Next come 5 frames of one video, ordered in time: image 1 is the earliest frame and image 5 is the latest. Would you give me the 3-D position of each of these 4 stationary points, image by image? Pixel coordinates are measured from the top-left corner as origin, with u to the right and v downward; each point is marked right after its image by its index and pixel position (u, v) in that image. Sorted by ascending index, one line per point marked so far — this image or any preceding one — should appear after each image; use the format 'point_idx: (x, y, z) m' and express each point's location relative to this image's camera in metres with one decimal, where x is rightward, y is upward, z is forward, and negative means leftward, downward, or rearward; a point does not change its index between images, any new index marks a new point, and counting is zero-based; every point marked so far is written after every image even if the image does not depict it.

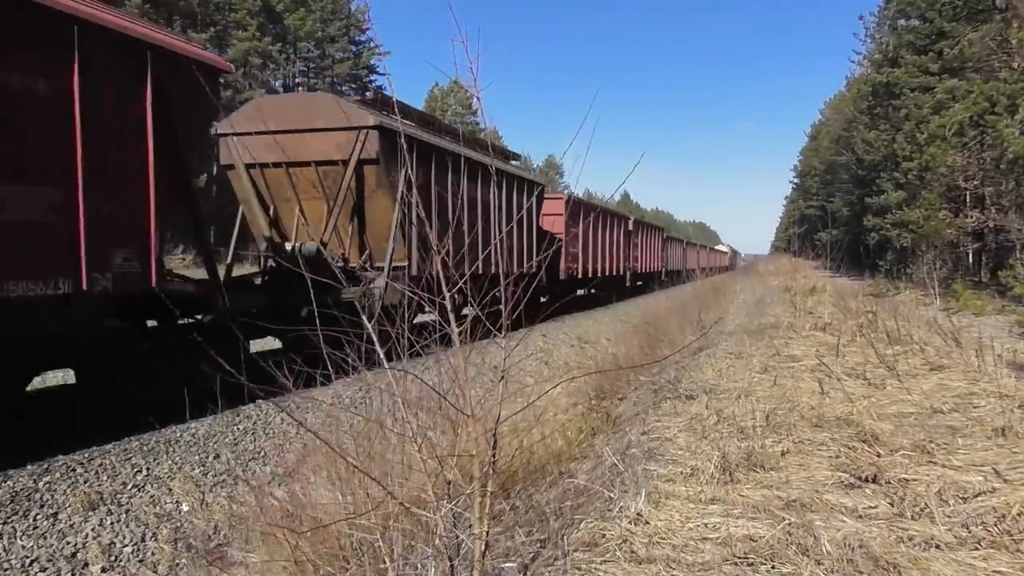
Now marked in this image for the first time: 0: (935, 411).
0: (+3.6, -1.0, +6.4) m
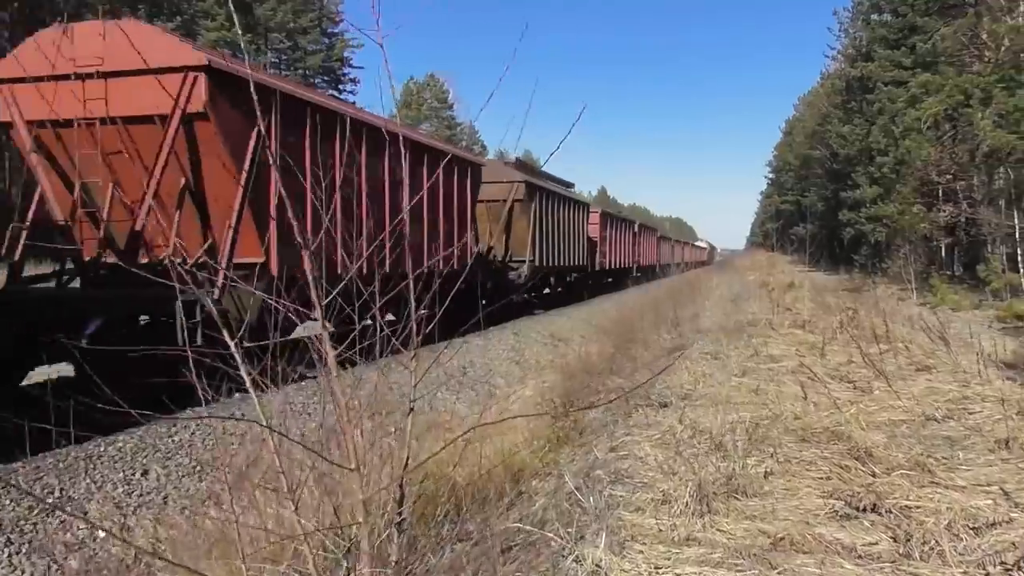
0: (+3.2, -1.0, +5.9) m
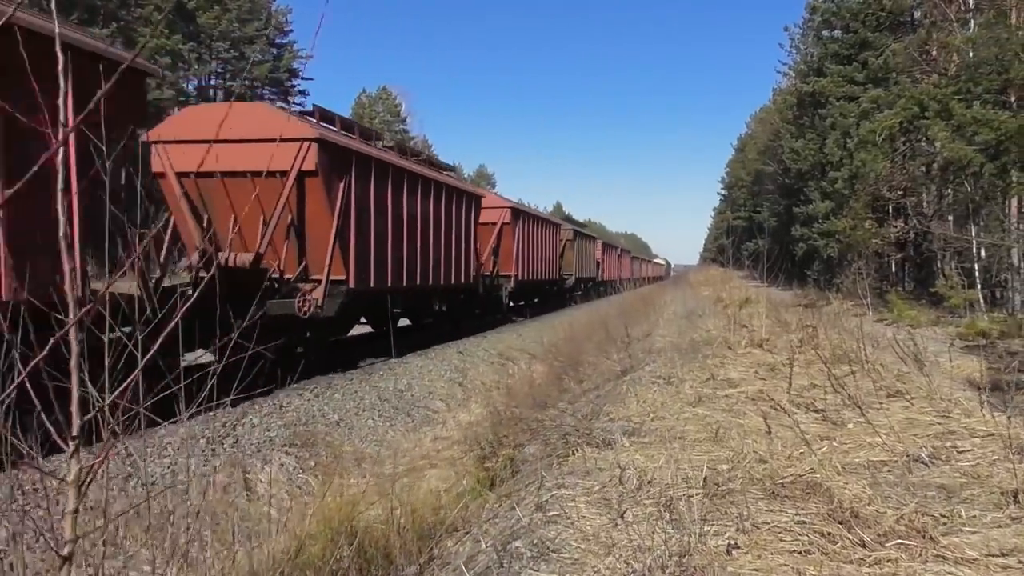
0: (+2.6, -1.1, +5.0) m
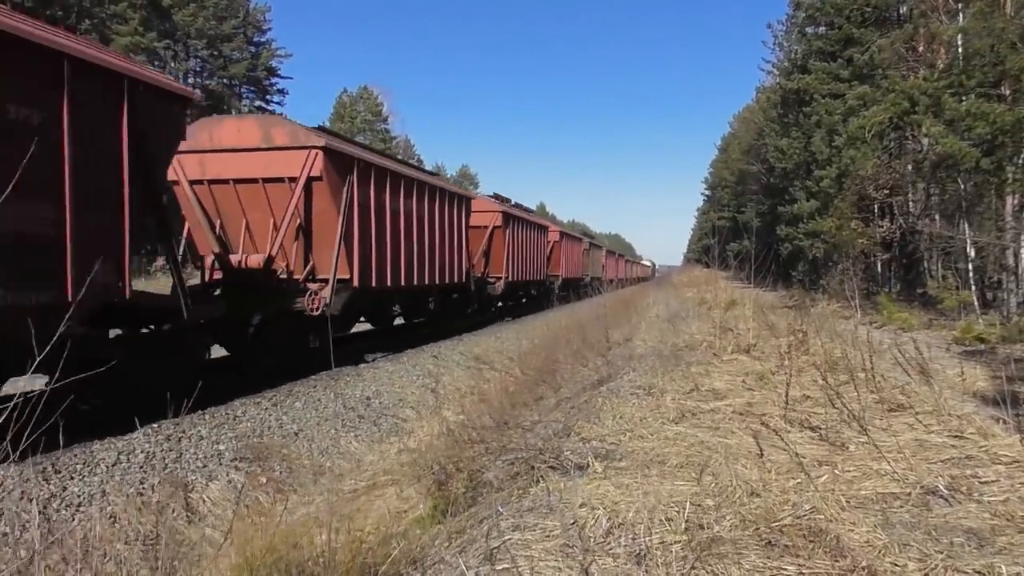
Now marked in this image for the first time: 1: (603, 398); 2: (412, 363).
0: (+2.4, -1.1, +4.3) m
1: (+0.9, -1.1, +7.9) m
2: (-1.9, -1.5, +14.8) m
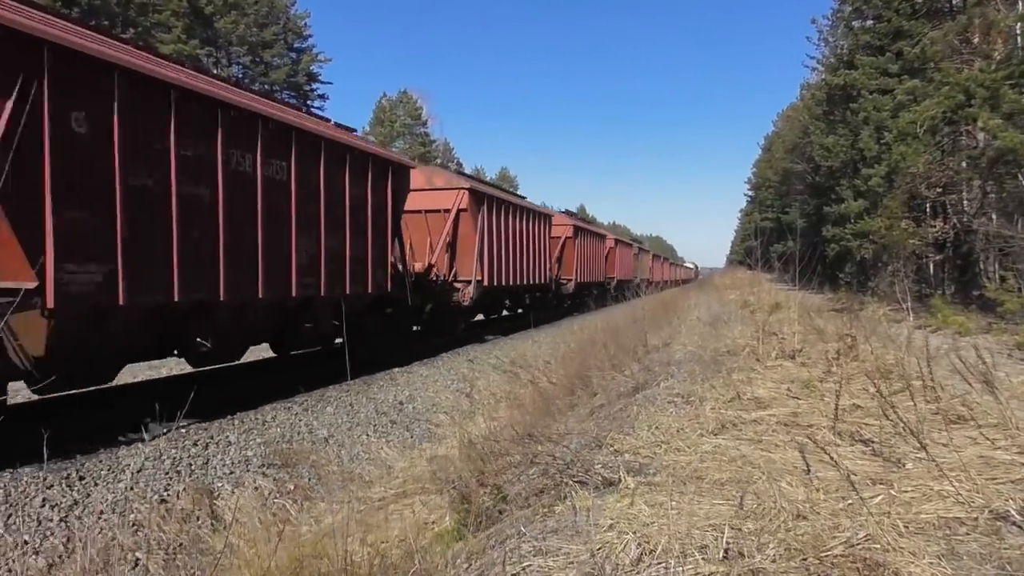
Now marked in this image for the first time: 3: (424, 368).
0: (+2.5, -1.2, +3.9) m
1: (+1.3, -1.2, +7.5) m
2: (-1.3, -1.5, +14.6) m
3: (-1.7, -1.5, +14.4) m
